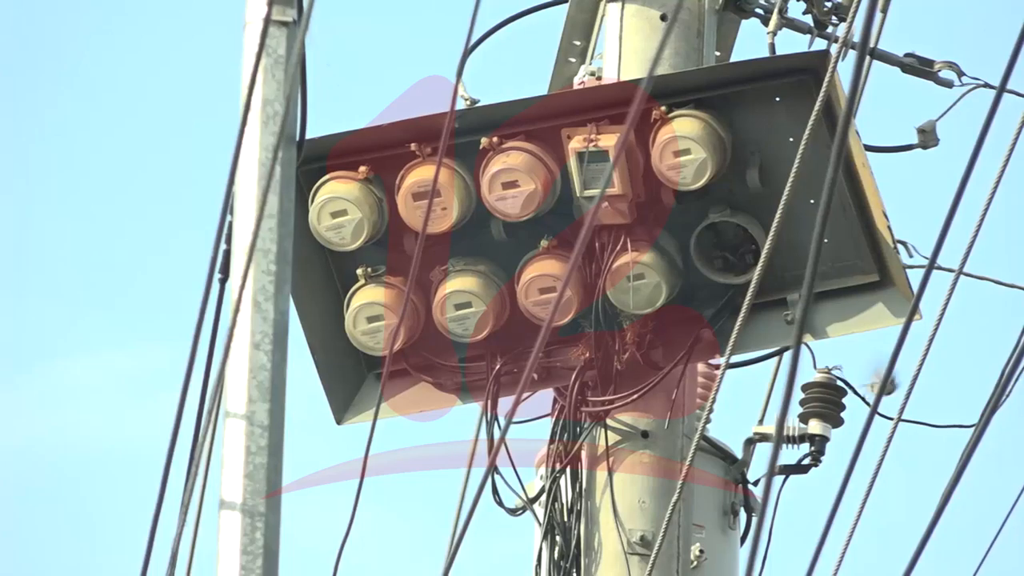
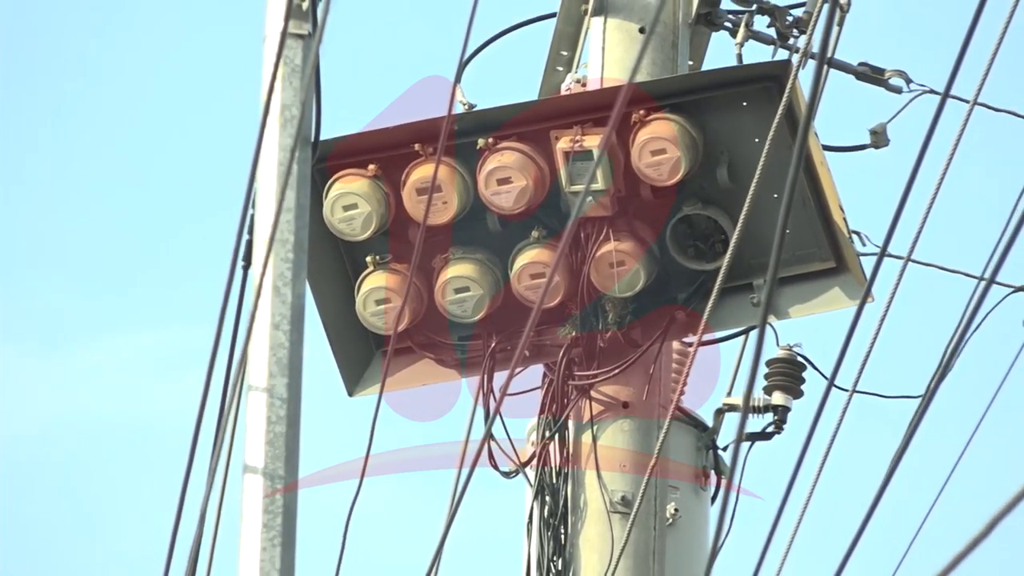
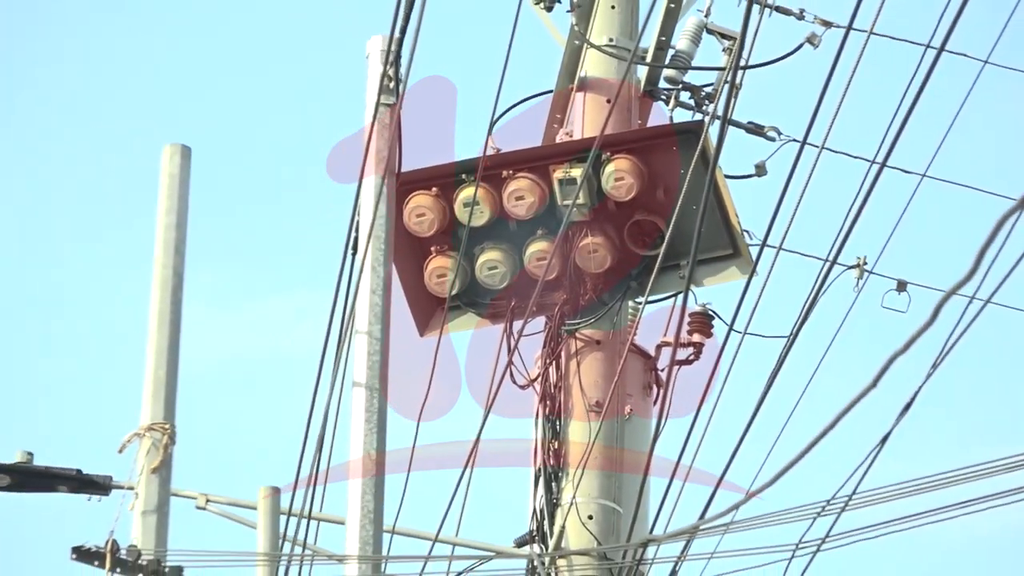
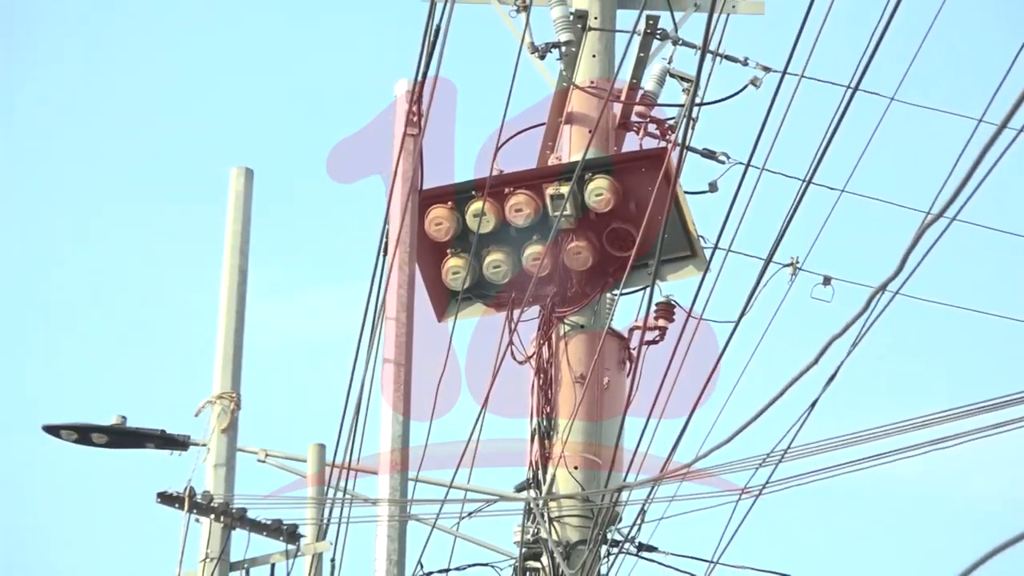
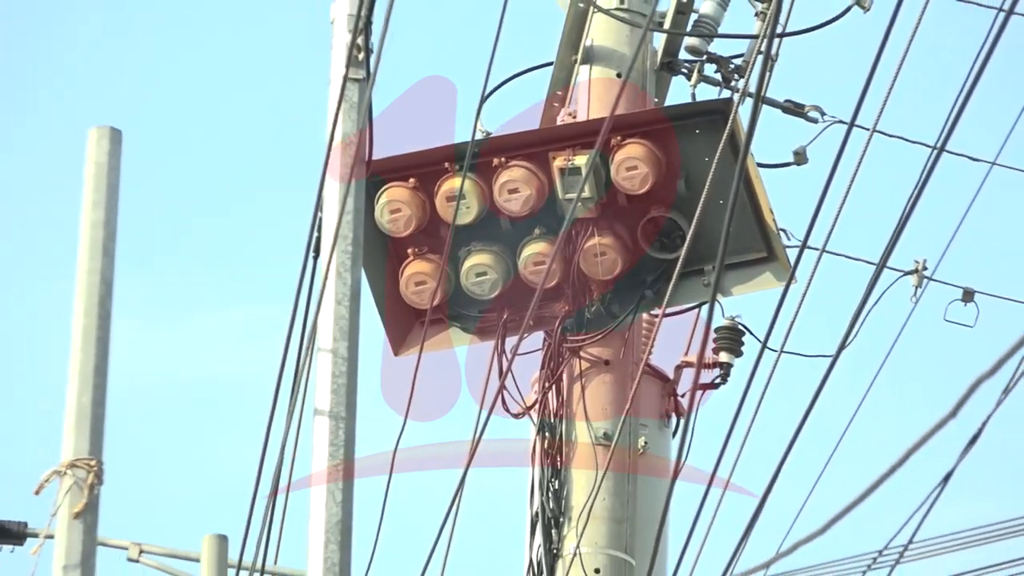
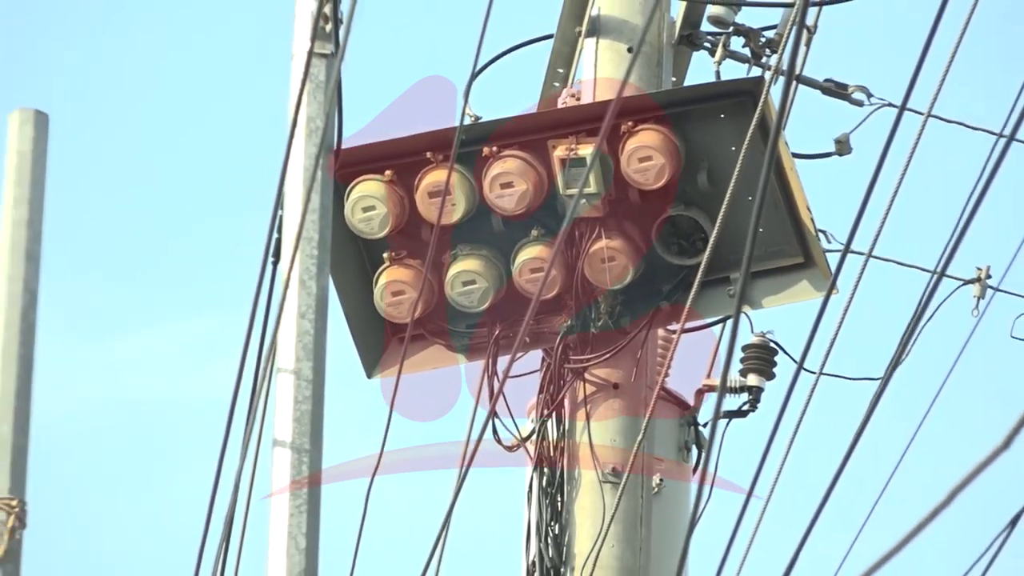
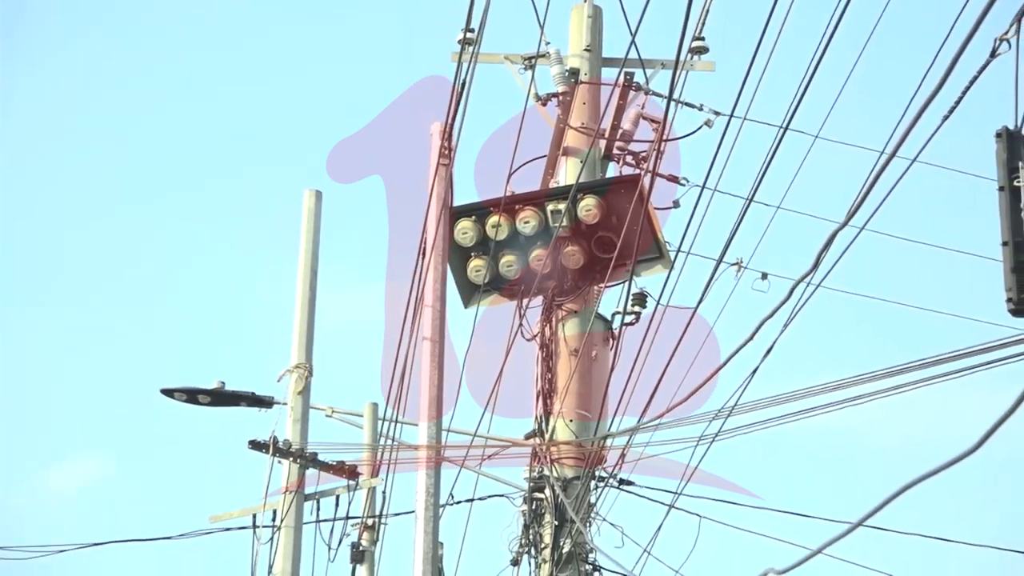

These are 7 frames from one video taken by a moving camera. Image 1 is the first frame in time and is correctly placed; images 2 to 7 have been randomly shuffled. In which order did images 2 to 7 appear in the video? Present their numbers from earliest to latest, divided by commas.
2, 6, 5, 3, 4, 7
